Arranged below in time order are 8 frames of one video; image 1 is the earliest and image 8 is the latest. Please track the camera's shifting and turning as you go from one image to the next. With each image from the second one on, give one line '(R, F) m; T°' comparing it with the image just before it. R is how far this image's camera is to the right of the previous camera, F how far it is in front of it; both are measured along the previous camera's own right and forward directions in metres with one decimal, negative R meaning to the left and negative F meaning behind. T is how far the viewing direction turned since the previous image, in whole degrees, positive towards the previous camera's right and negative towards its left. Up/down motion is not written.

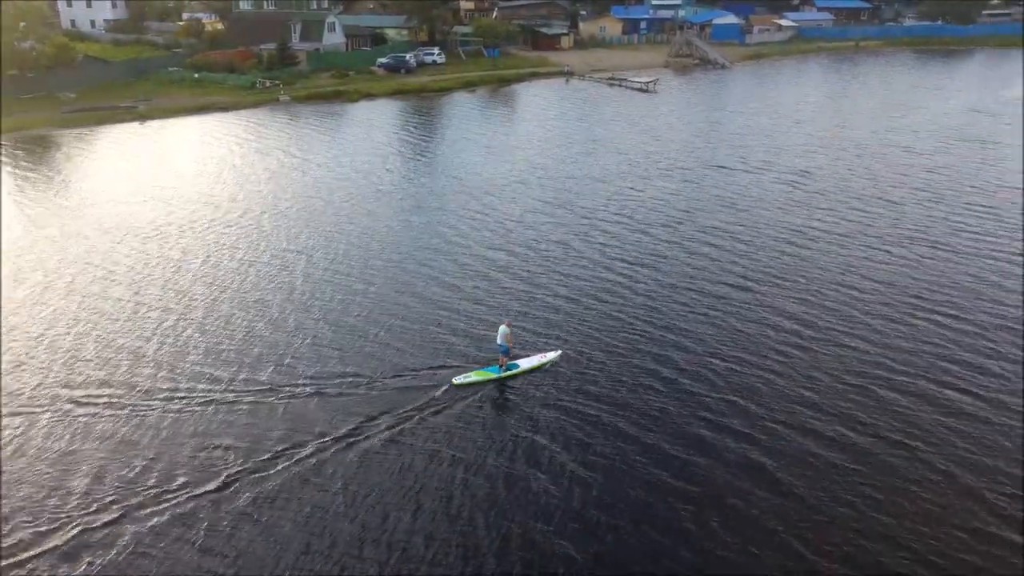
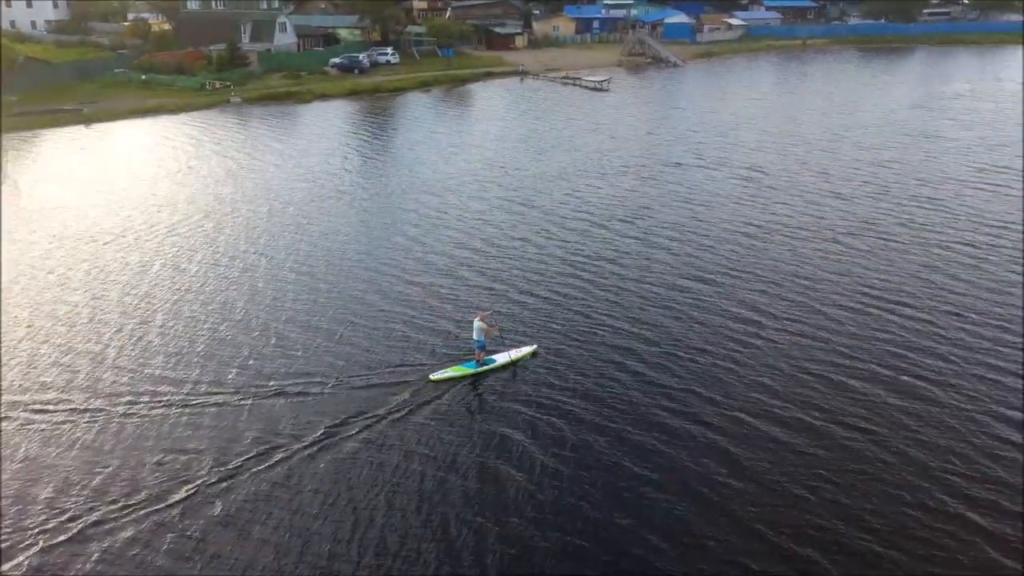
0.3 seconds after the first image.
(-0.1, 0.0) m; +3°
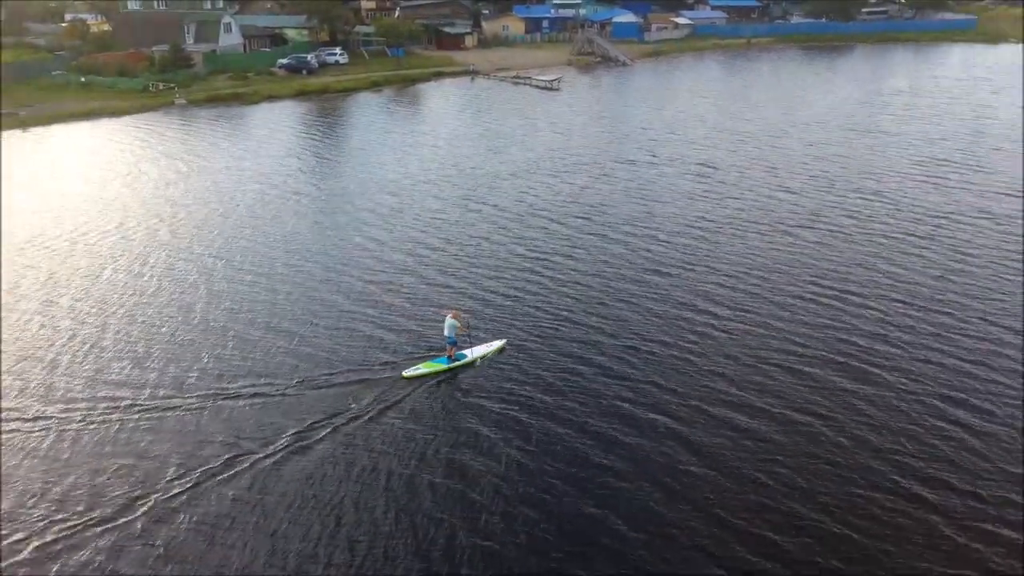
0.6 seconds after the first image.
(-0.1, 0.0) m; +3°
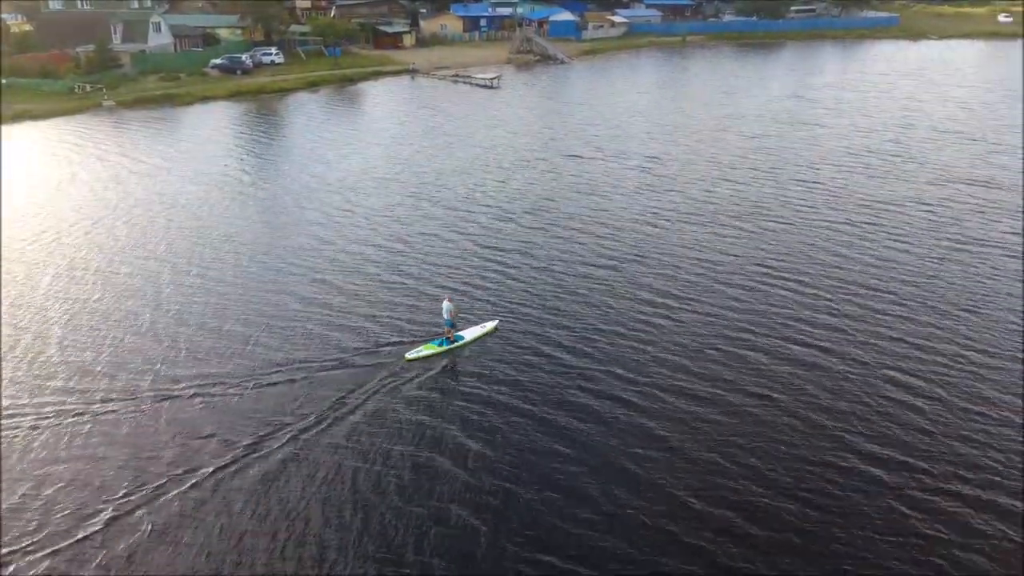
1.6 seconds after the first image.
(-0.3, 0.0) m; +4°
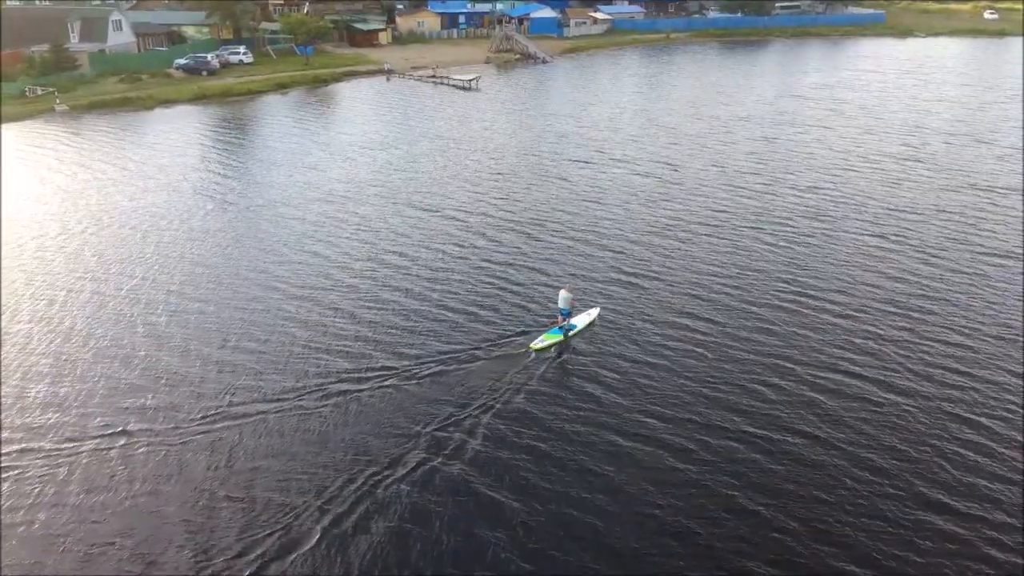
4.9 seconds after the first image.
(-2.6, +2.4) m; +4°
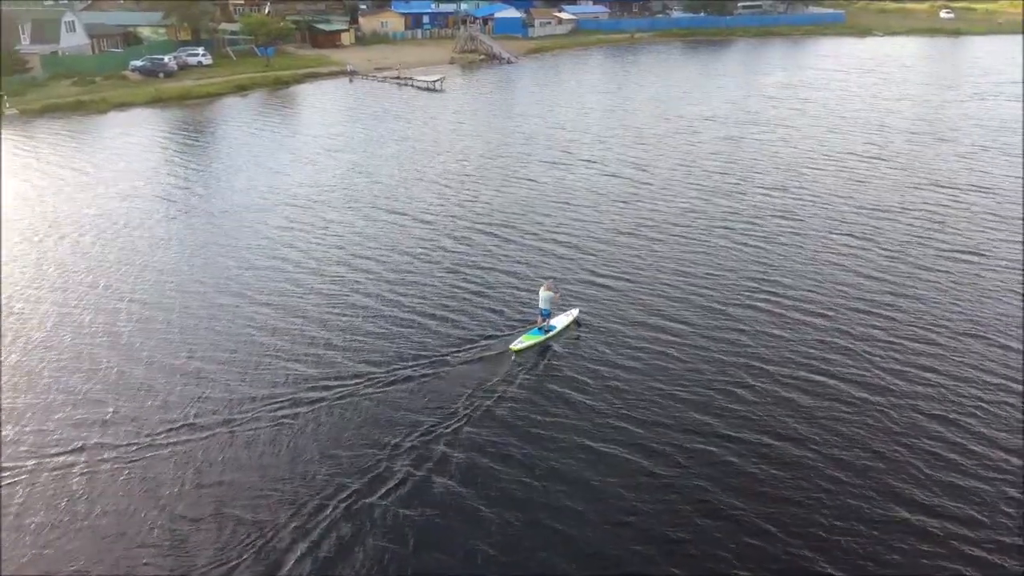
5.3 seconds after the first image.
(-0.2, +0.4) m; +3°
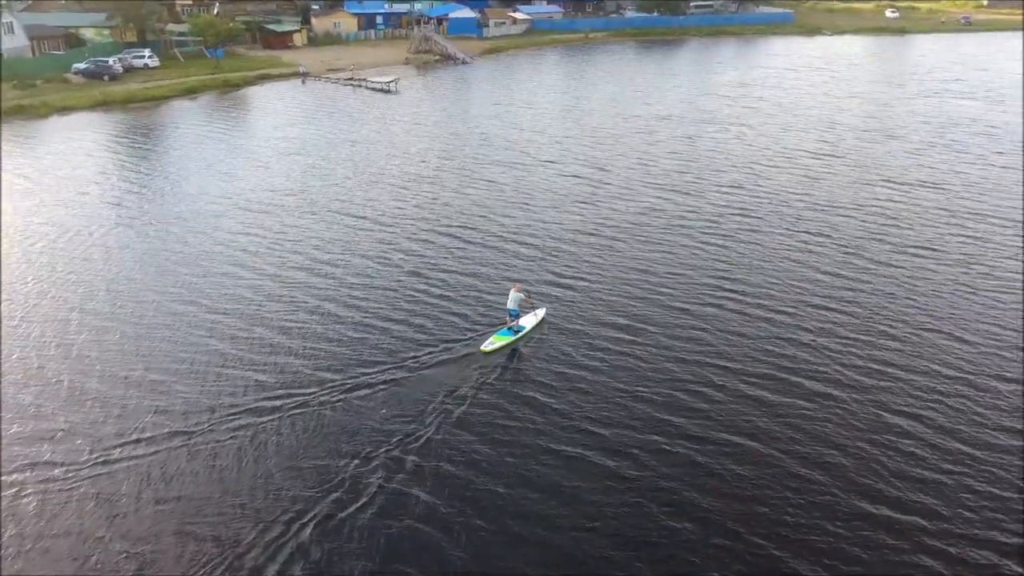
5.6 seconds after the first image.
(-0.1, +0.2) m; +3°
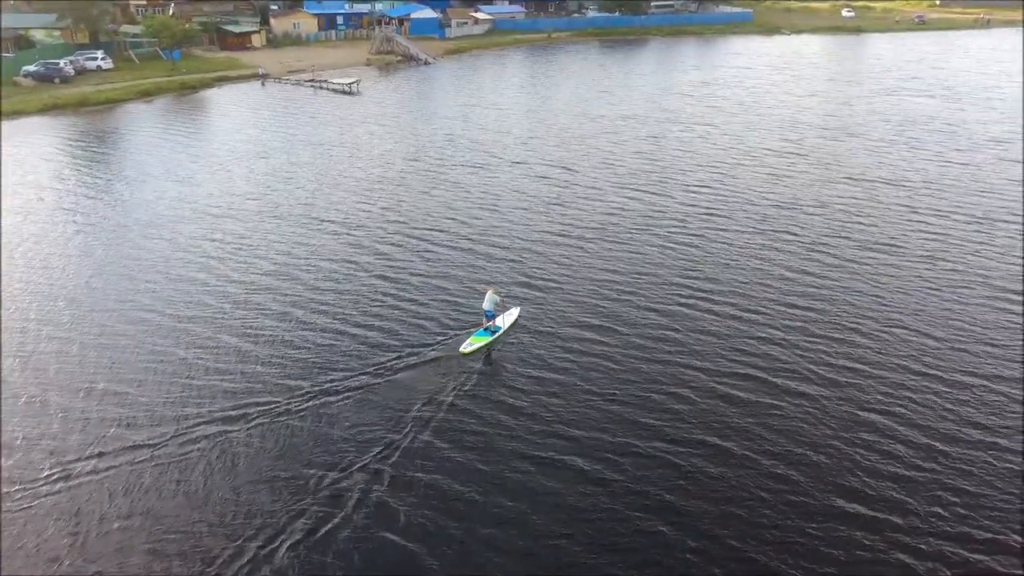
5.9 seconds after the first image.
(-0.2, +0.2) m; +3°
